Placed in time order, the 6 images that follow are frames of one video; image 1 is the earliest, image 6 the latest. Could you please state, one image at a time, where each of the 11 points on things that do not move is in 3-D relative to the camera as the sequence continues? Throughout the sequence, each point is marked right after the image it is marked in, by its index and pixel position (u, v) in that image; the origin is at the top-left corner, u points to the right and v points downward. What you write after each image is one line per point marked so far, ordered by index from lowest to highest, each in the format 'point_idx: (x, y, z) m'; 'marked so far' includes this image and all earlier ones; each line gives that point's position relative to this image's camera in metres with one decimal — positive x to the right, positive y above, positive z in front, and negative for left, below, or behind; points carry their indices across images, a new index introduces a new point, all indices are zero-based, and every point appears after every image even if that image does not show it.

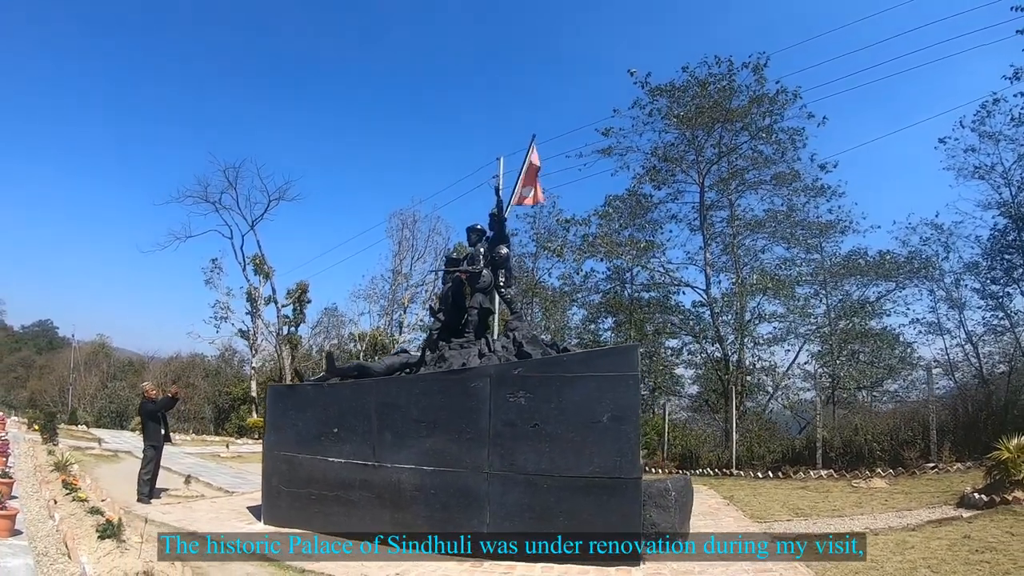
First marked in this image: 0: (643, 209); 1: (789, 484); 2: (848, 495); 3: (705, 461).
0: (+4.6, +2.4, +19.5) m
1: (+4.7, -3.4, +11.1) m
2: (+4.2, -2.6, +8.2) m
3: (+4.7, -4.2, +15.7) m
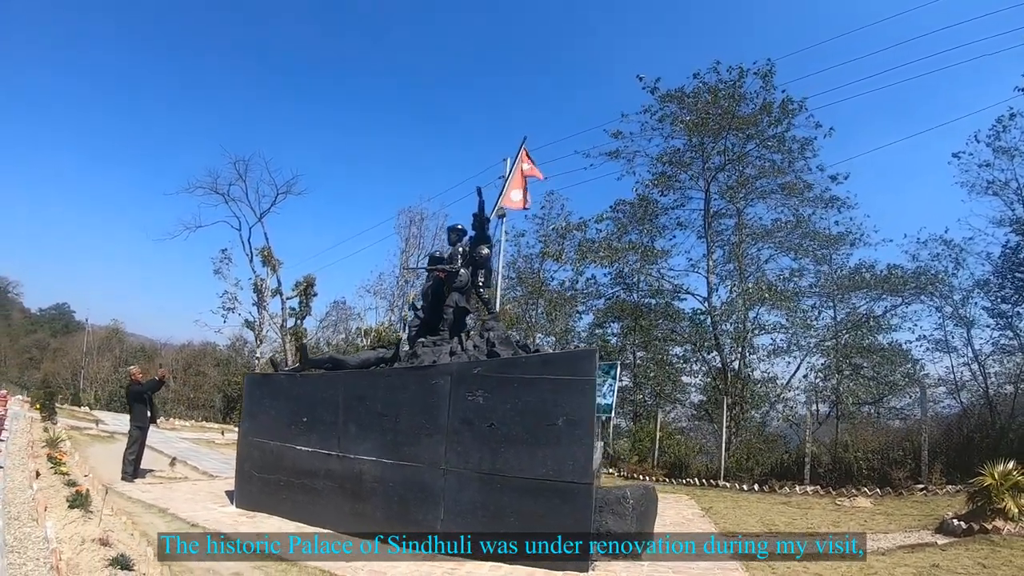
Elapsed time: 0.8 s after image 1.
0: (+4.6, +2.3, +19.2) m
1: (+4.4, -3.6, +10.7) m
2: (+3.8, -2.8, +7.9) m
3: (+4.4, -4.3, +15.3) m
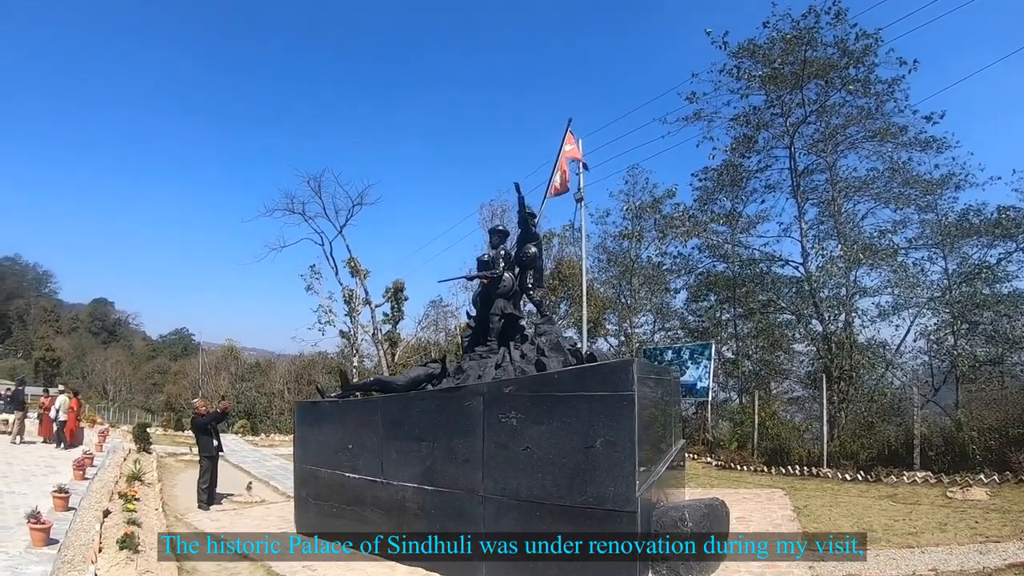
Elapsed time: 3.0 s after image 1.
0: (+6.3, +3.0, +18.0) m
1: (+5.5, -3.1, +9.8) m
2: (+4.5, -2.4, +7.0) m
3: (+6.3, -3.7, +14.3) m
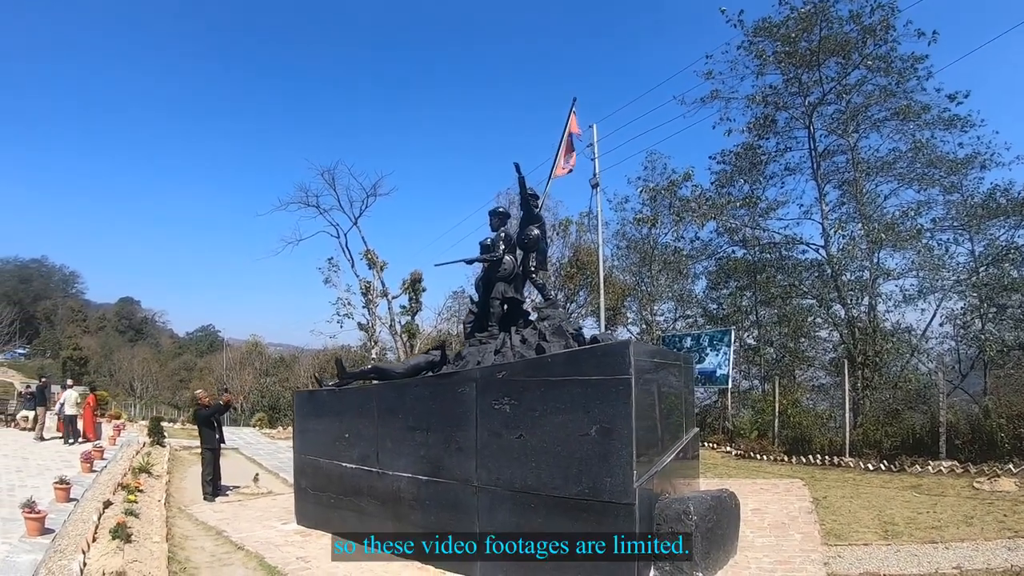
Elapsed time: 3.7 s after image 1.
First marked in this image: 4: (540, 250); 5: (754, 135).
0: (+6.5, +3.4, +17.5) m
1: (+5.6, -2.8, +9.3) m
2: (+4.6, -2.2, +6.6) m
3: (+6.5, -3.4, +13.9) m
4: (+0.3, +0.4, +7.3) m
5: (+6.9, +4.4, +18.9) m
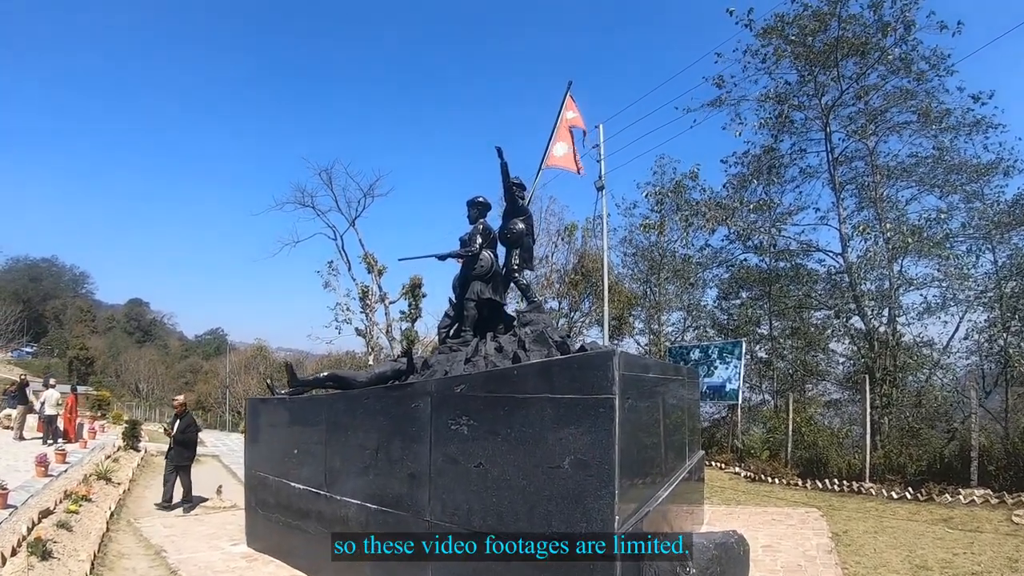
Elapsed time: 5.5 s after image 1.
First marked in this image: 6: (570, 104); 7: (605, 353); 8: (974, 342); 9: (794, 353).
0: (+6.5, +3.1, +16.6) m
1: (+5.4, -2.9, +8.4) m
2: (+4.3, -2.2, +5.6) m
3: (+6.4, -3.5, +12.9) m
4: (+0.1, +0.4, +6.4) m
5: (+6.9, +4.1, +18.0) m
6: (+1.1, +2.9, +10.8) m
7: (+0.5, -0.3, +3.4) m
8: (+8.9, -1.0, +12.4) m
9: (+6.5, -1.6, +15.1) m
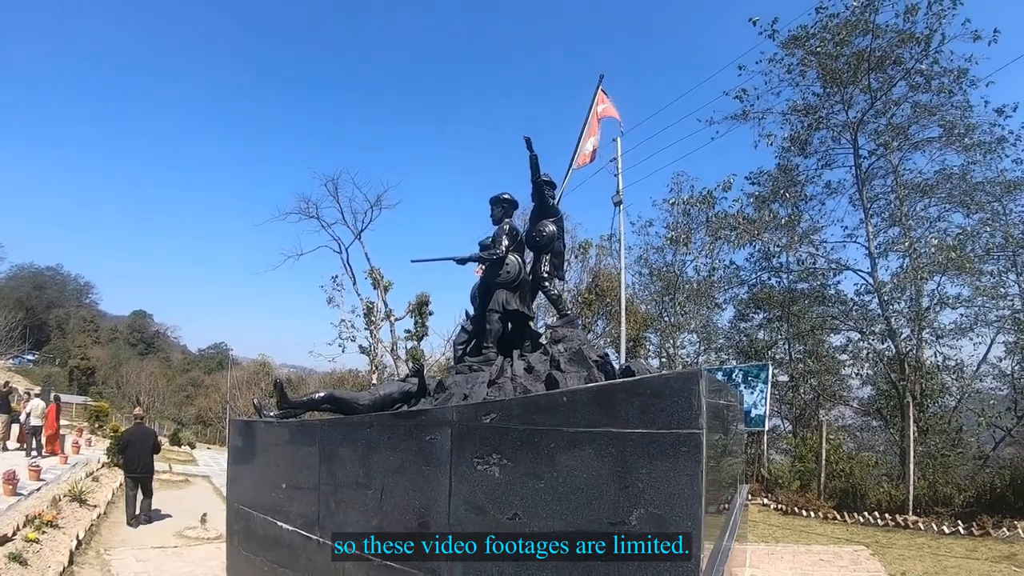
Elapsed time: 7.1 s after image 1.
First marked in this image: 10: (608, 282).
0: (+6.9, +2.7, +15.9) m
1: (+5.6, -3.1, +7.5) m
2: (+4.5, -2.4, +4.8) m
3: (+6.6, -3.9, +12.0) m
4: (+0.3, +0.3, +5.6) m
5: (+7.3, +3.6, +17.3) m
6: (+1.4, +2.7, +10.1) m
7: (+0.7, -0.4, +2.6) m
8: (+9.2, -1.4, +11.5) m
9: (+6.7, -2.0, +14.3) m
10: (+2.8, +0.2, +19.5) m
